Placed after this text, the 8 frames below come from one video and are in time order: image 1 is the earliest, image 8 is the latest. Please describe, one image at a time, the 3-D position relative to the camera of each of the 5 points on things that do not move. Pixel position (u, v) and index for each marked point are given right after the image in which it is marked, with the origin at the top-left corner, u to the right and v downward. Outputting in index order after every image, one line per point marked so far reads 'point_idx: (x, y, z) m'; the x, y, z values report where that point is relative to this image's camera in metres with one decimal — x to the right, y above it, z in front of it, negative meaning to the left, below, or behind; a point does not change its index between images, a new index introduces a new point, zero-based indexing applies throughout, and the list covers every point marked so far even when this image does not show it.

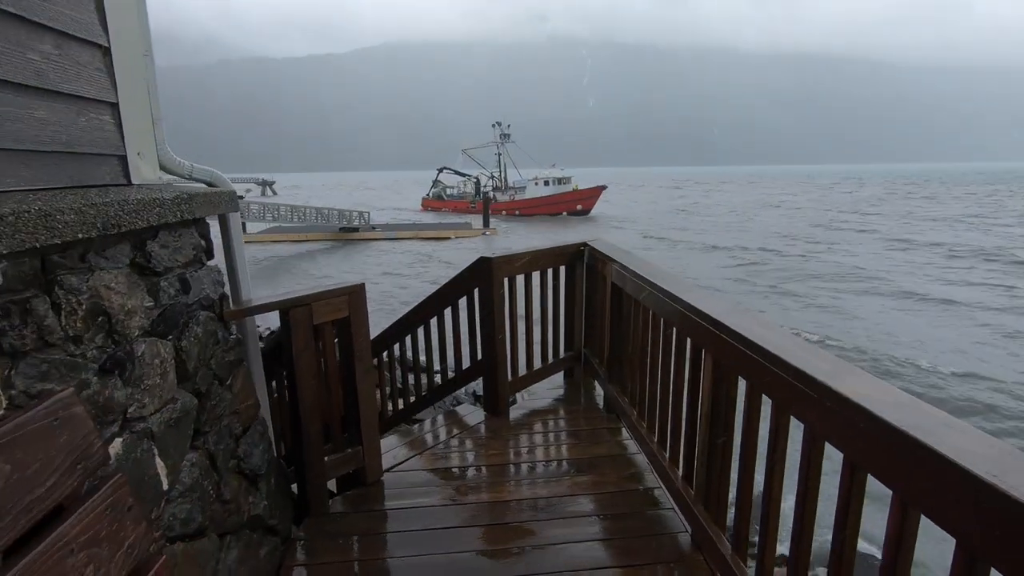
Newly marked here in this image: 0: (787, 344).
0: (+0.9, -0.2, +1.7) m
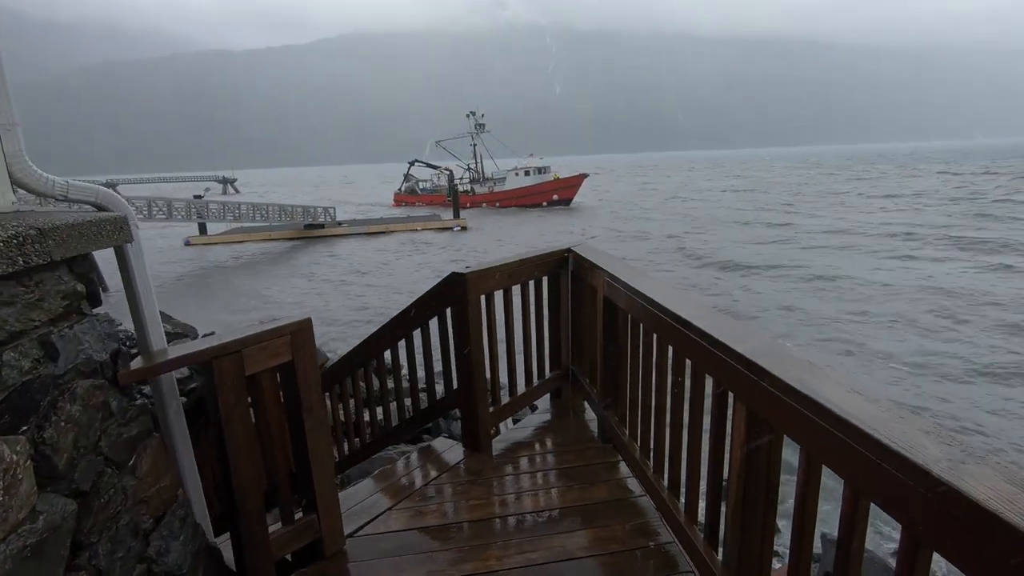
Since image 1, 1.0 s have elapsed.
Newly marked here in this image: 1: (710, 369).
0: (+0.8, -0.3, +1.3) m
1: (+0.7, -0.3, +1.8) m
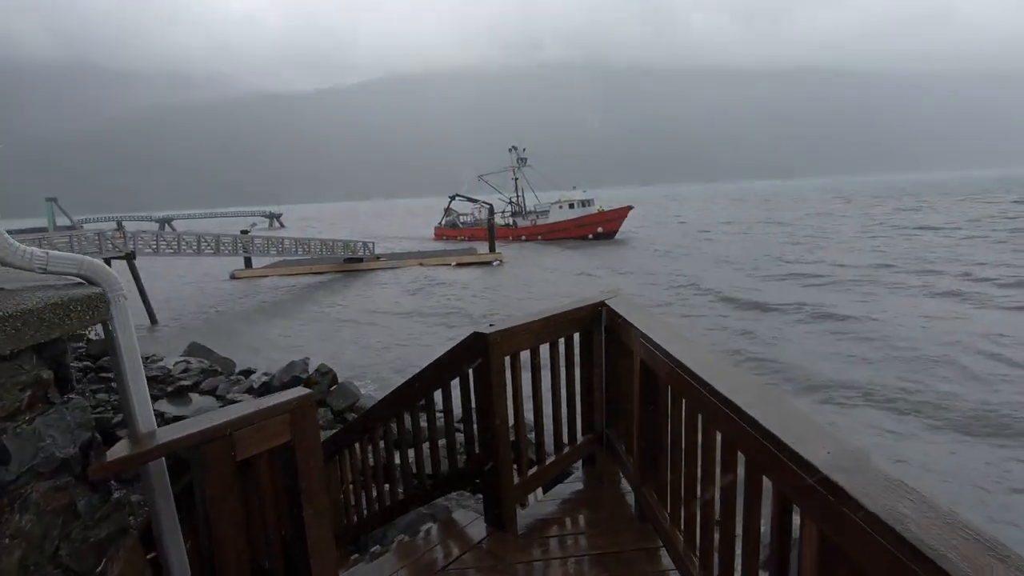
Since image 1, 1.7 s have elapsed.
0: (+0.8, -0.5, +1.0) m
1: (+0.7, -0.5, +1.5) m
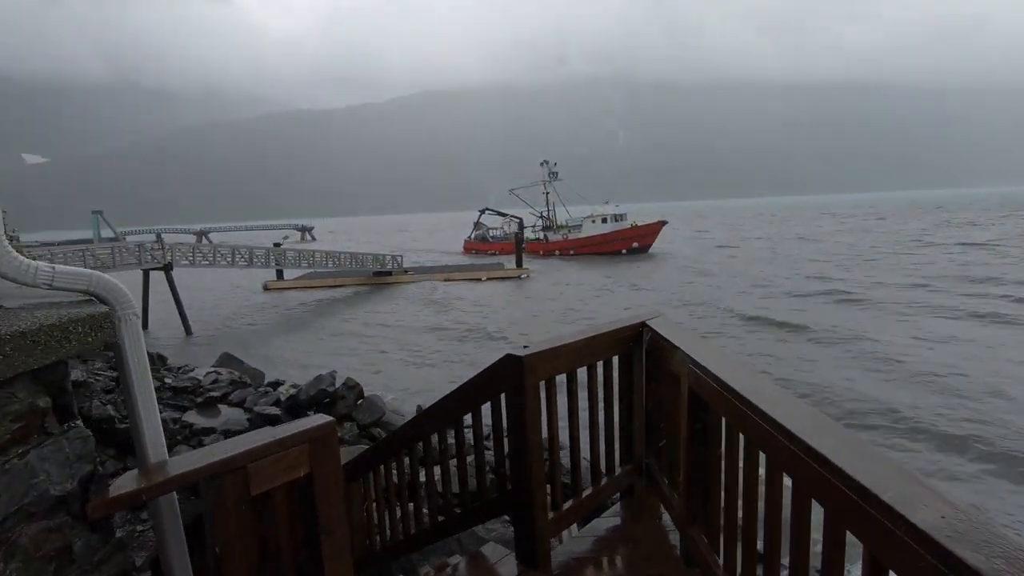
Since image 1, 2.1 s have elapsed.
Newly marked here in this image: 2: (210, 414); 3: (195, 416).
0: (+0.9, -0.5, +0.8) m
1: (+0.9, -0.6, +1.3) m
2: (-5.1, -2.1, +8.9) m
3: (-5.2, -2.1, +8.8) m
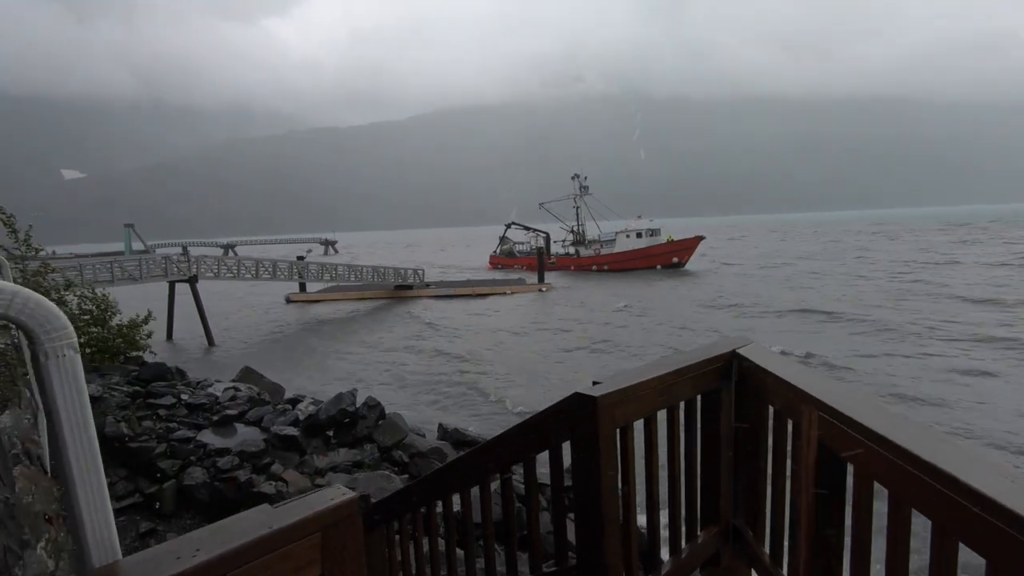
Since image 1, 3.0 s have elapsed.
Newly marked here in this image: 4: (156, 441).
0: (+1.1, -0.6, +0.2) m
1: (+1.1, -0.6, +0.8) m
2: (-4.6, -2.3, +8.5) m
3: (-4.8, -2.3, +8.4) m
4: (-5.4, -2.4, +8.1) m
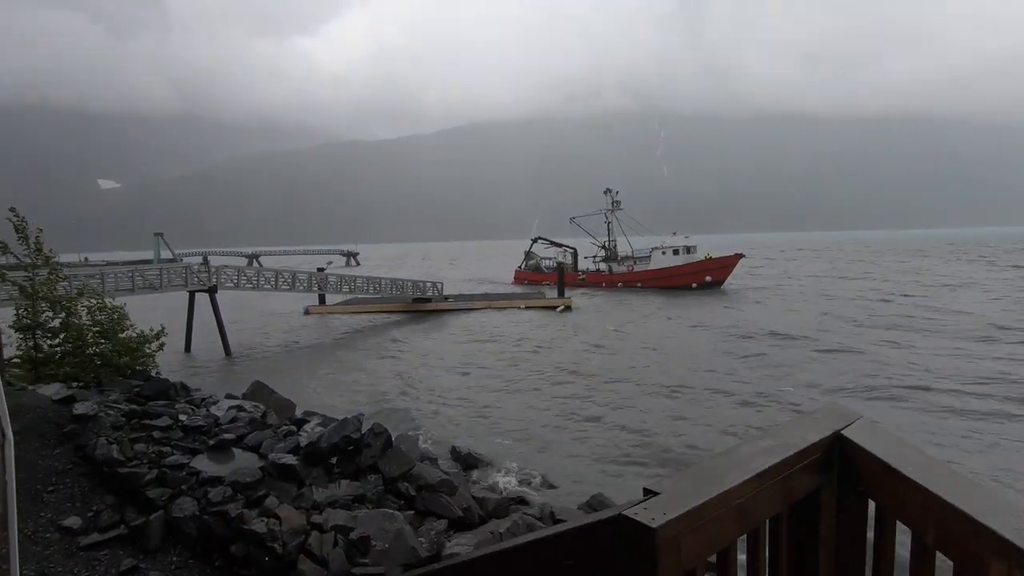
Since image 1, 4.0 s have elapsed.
0: (+1.1, -0.7, -0.5) m
1: (+1.0, -0.8, 0.0) m
2: (-4.4, -2.6, +8.0) m
3: (-4.5, -2.5, +7.8) m
4: (-5.2, -2.6, +7.6) m
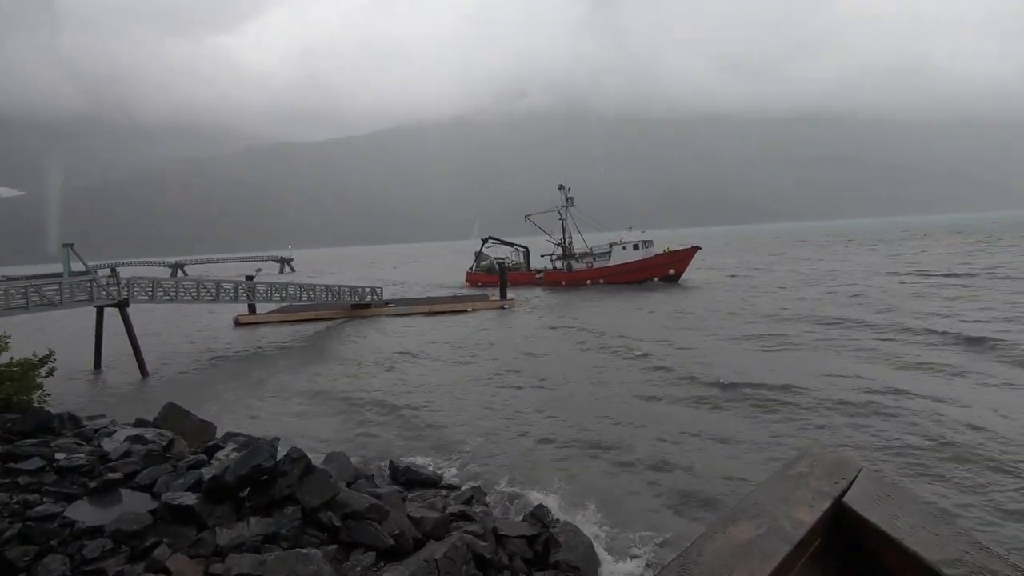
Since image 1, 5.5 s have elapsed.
0: (+1.0, -0.7, -1.0) m
1: (+0.9, -0.8, -0.5) m
2: (-5.2, -2.8, +6.8) m
3: (-5.4, -2.8, +6.7) m
4: (-6.1, -2.8, +6.4) m
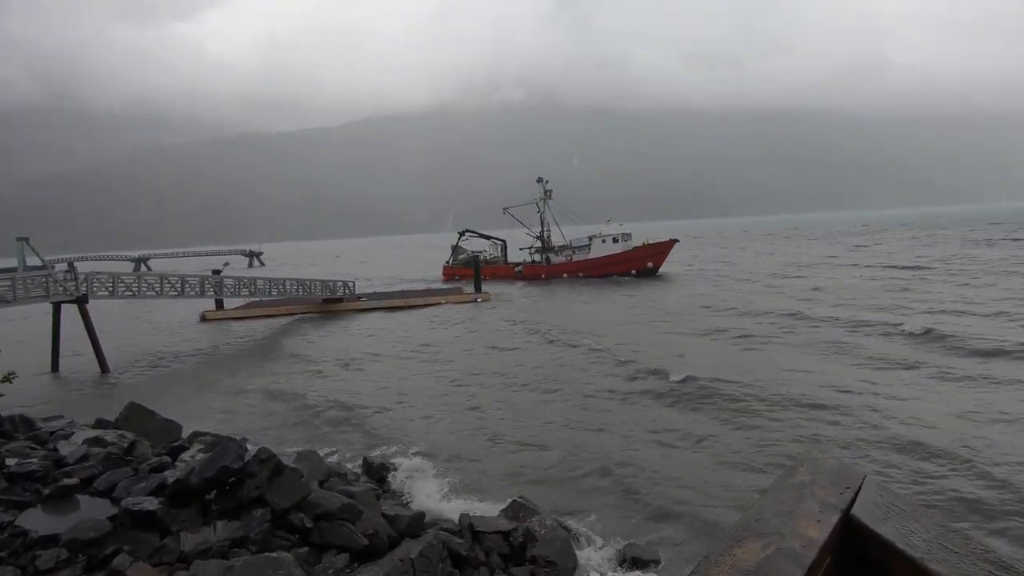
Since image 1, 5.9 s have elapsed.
0: (+1.0, -0.7, -1.1) m
1: (+0.9, -0.8, -0.5) m
2: (-5.5, -2.7, +6.5) m
3: (-5.7, -2.7, +6.3) m
4: (-6.3, -2.8, +6.0) m
